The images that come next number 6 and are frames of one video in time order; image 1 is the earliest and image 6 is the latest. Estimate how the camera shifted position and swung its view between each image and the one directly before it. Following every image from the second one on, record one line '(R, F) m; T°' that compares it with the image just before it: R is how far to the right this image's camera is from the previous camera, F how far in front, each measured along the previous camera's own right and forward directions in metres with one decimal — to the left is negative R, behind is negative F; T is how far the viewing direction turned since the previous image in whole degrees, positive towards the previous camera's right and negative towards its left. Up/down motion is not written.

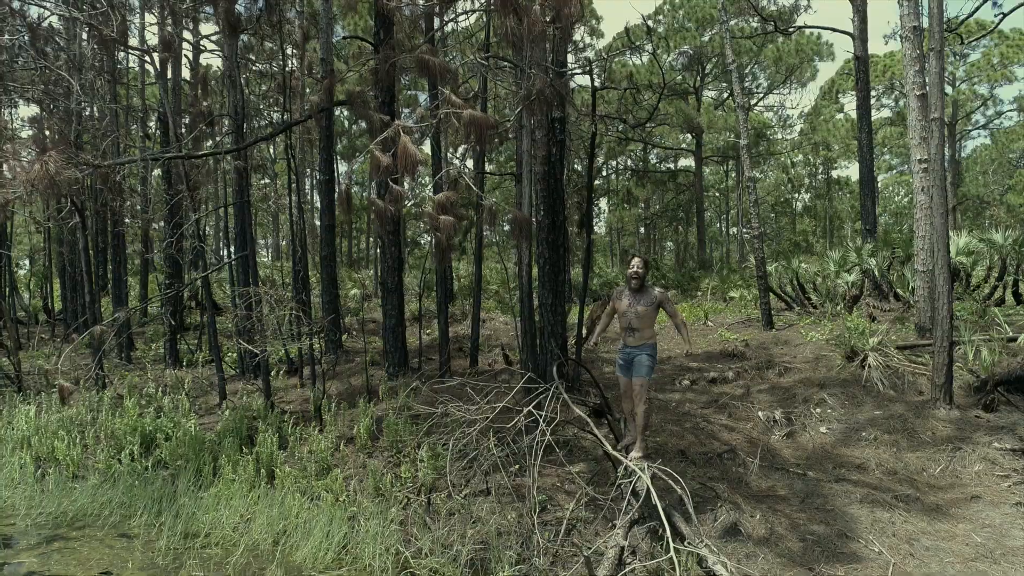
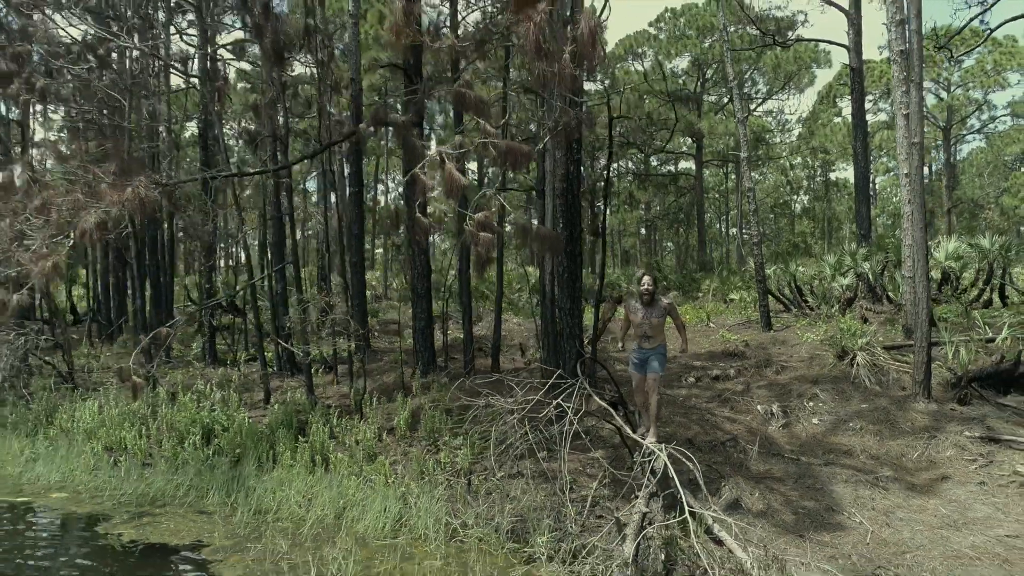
(-0.2, -0.7) m; 0°
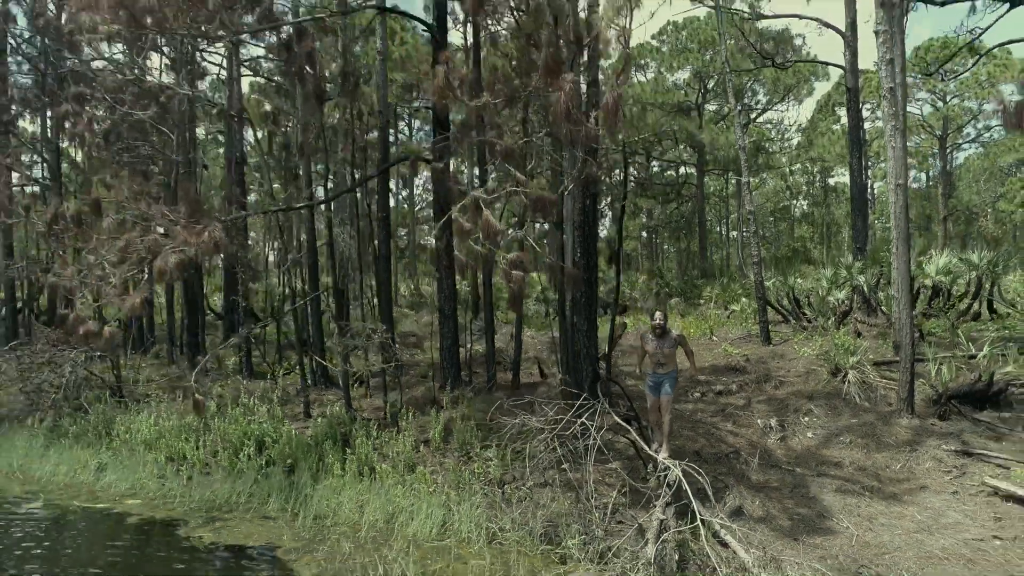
(-0.2, -0.8) m; 0°
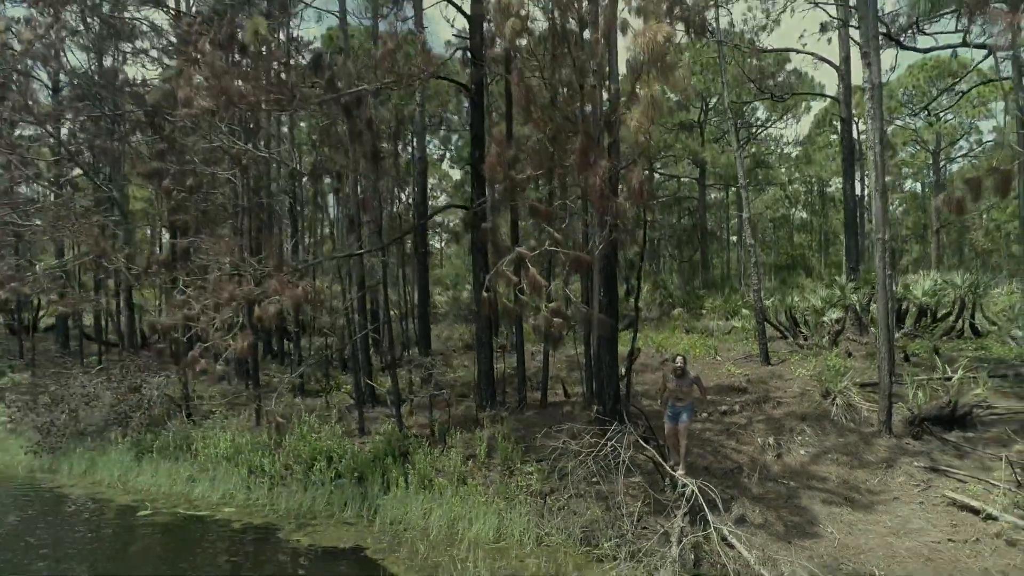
(-0.3, -1.3) m; 0°
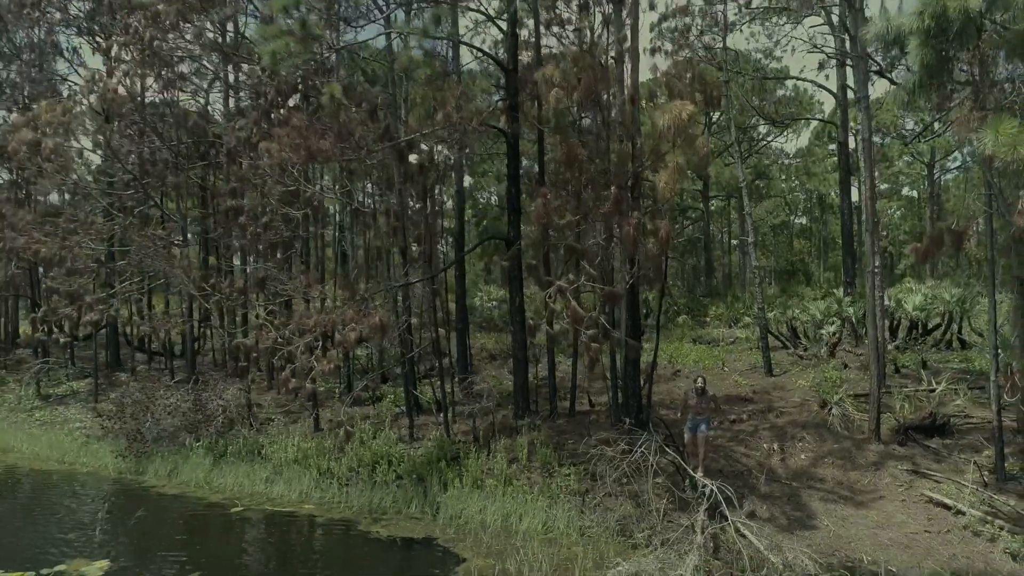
(-0.4, -1.4) m; 0°
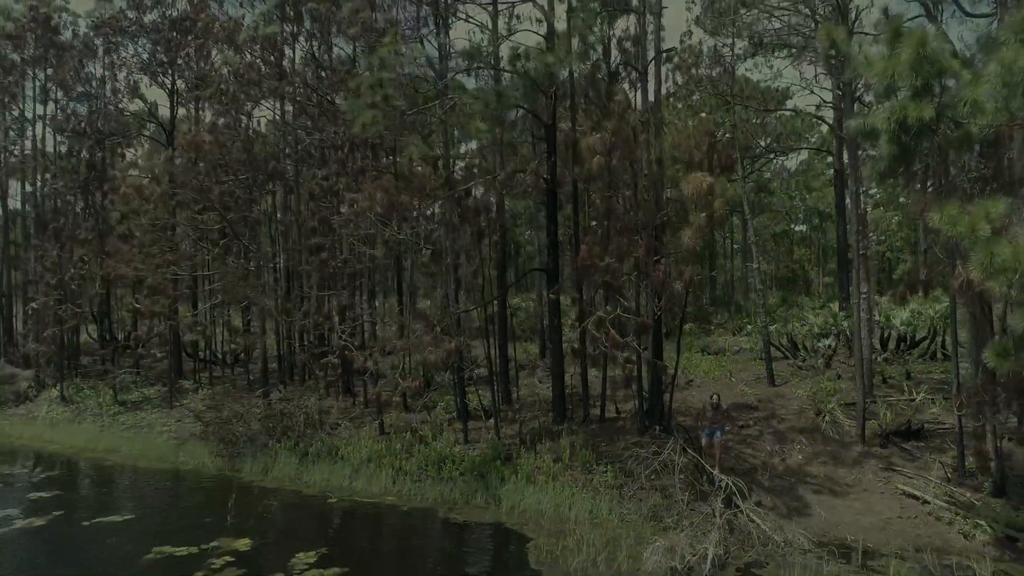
(-0.6, -2.0) m; 0°
